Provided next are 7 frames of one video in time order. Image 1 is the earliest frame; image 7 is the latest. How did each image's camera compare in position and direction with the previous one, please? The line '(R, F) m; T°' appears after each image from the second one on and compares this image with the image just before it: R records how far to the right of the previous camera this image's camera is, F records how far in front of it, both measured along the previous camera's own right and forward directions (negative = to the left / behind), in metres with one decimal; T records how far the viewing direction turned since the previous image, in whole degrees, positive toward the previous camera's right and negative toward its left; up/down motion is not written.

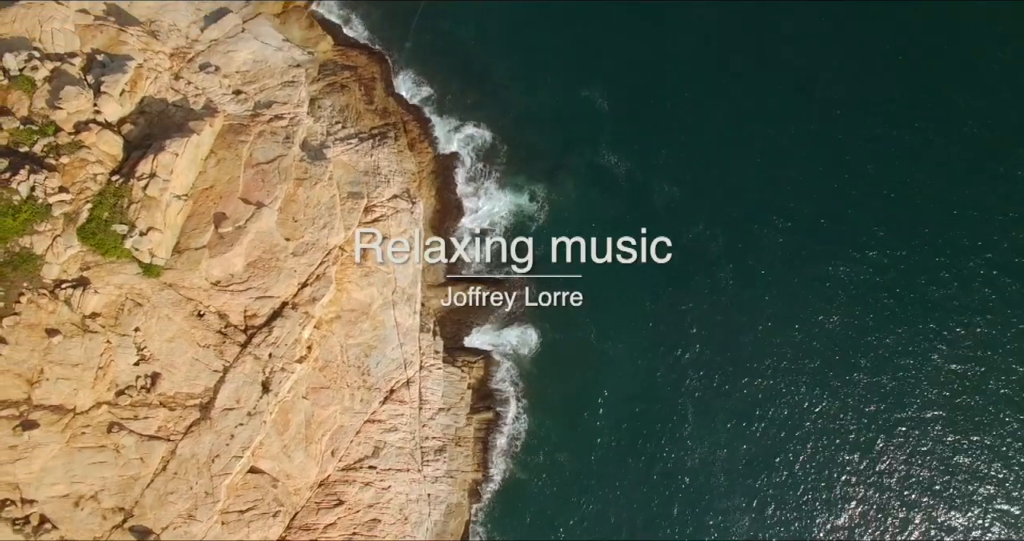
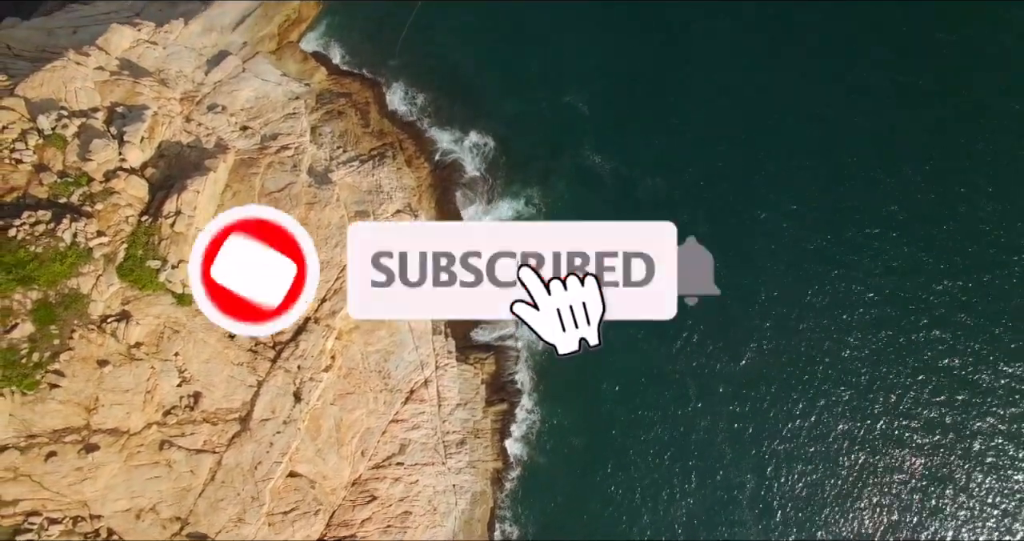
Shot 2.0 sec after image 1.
(+0.1, -2.3) m; 0°
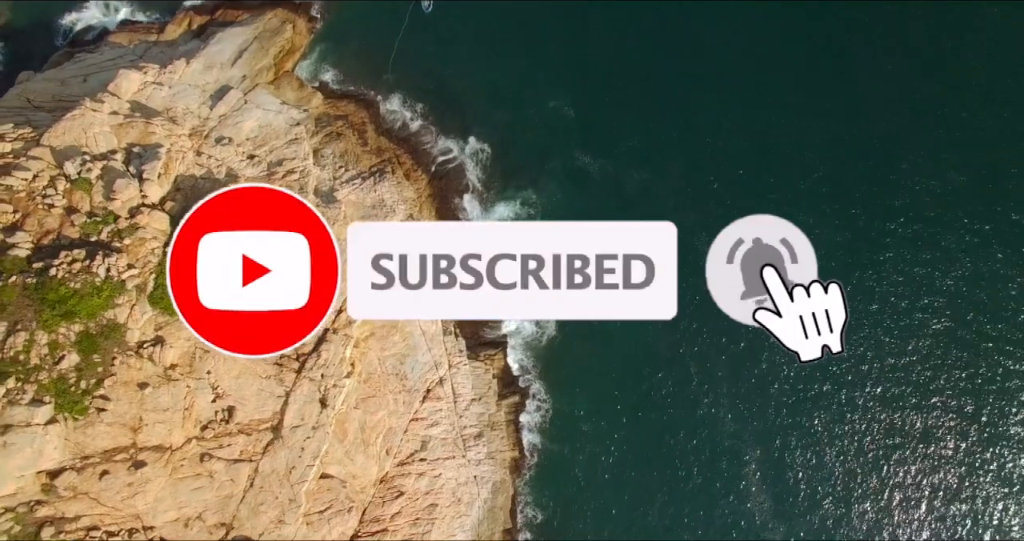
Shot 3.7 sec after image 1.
(-0.1, -2.0) m; 0°
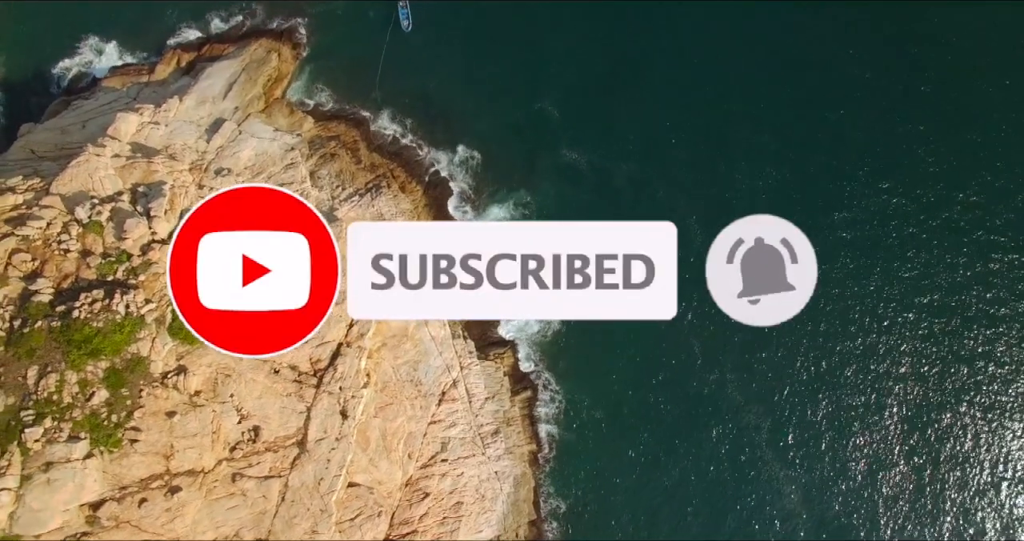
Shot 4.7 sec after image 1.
(0.0, -1.1) m; 0°
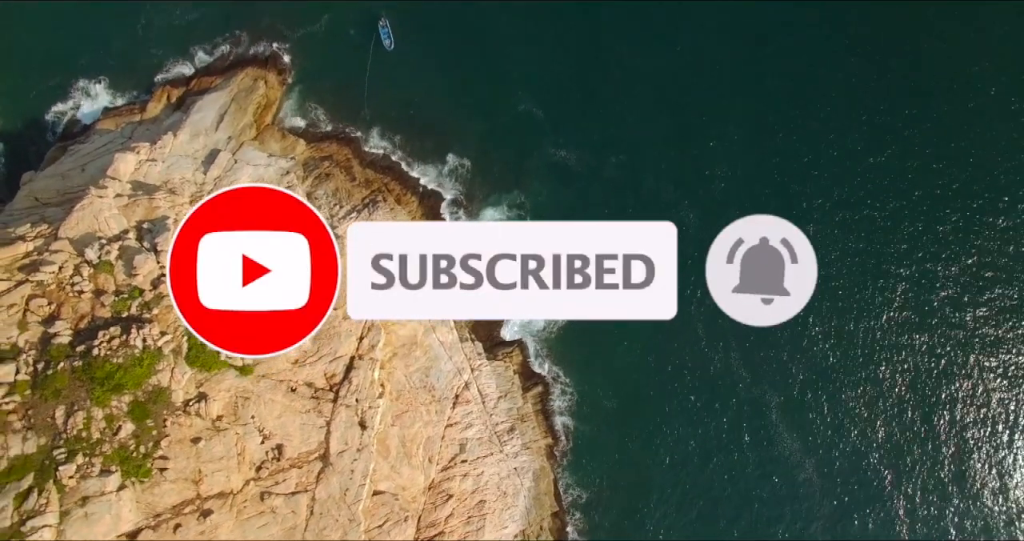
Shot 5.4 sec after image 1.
(0.0, -0.9) m; 0°
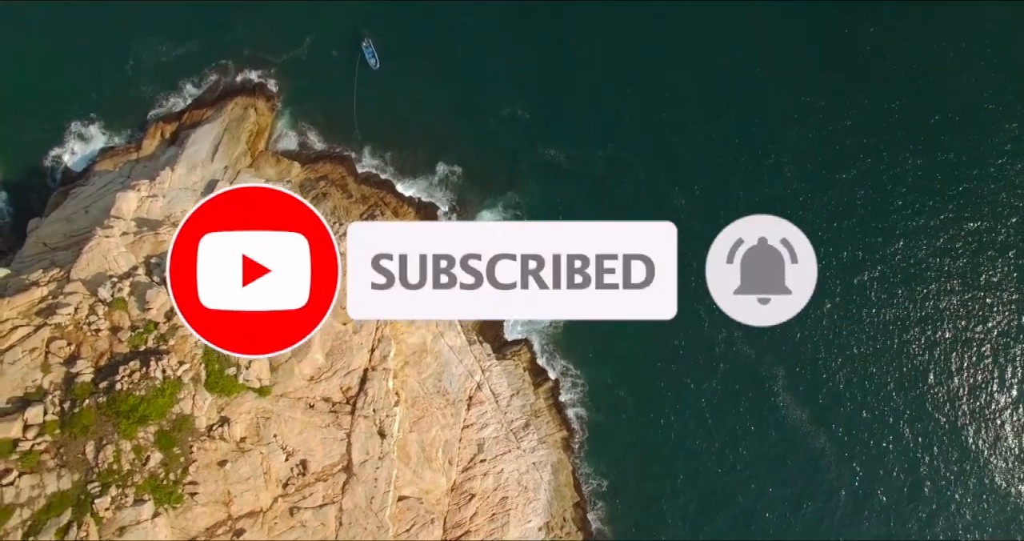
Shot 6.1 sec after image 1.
(0.0, -0.9) m; 0°
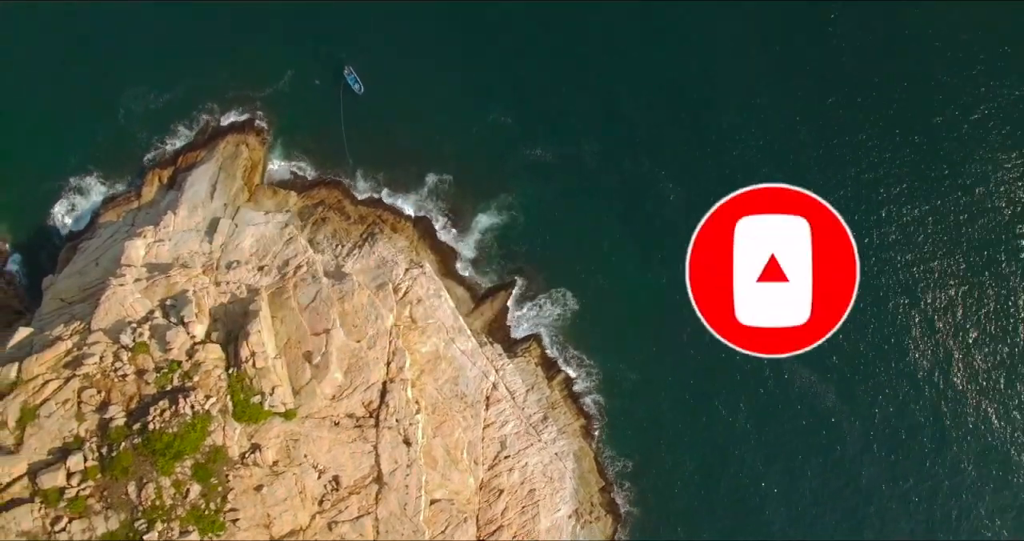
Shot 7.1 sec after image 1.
(0.0, -1.2) m; 0°
